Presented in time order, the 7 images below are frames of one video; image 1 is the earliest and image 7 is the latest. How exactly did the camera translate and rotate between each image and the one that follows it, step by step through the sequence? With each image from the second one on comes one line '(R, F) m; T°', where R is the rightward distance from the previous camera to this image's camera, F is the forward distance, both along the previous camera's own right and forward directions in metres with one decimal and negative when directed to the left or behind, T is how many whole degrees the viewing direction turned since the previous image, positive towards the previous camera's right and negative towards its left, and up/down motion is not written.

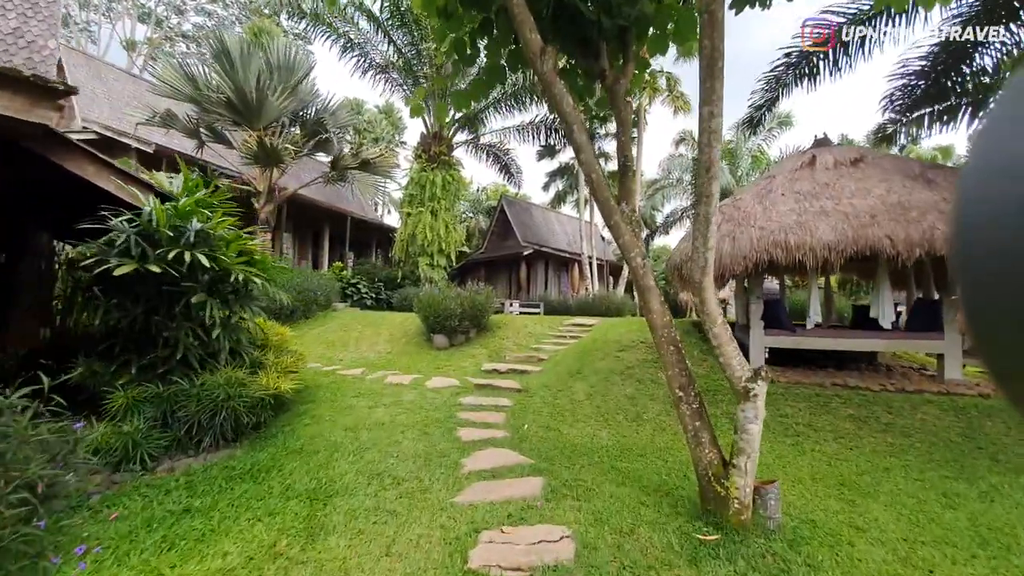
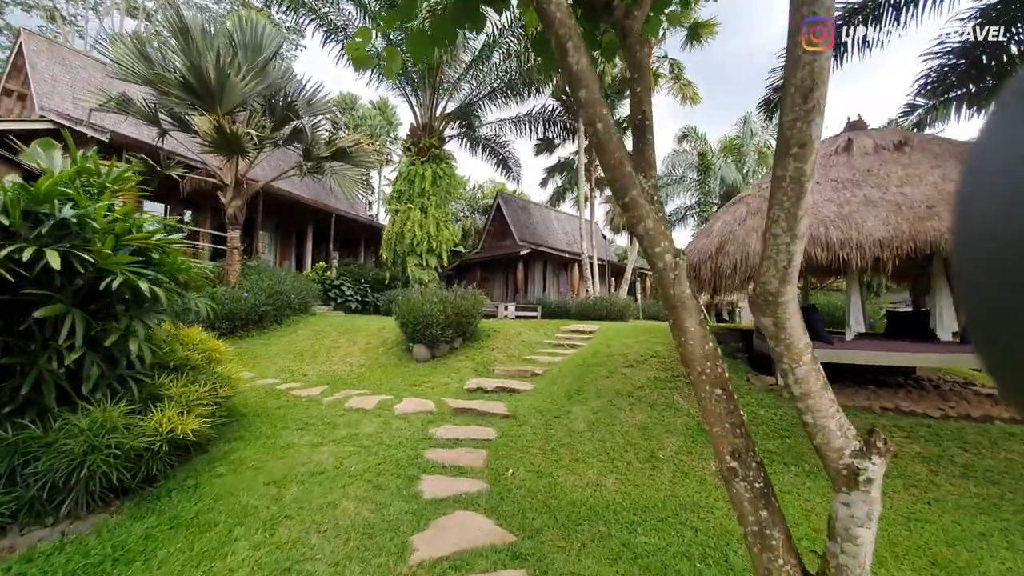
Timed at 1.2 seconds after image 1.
(+0.2, +0.9) m; 0°
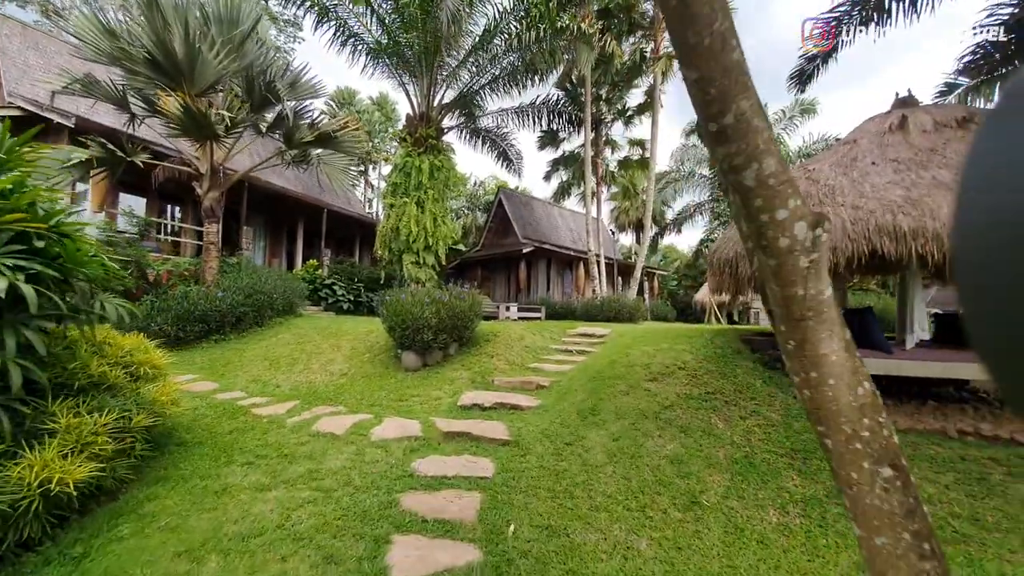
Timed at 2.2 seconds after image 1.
(0.0, +0.8) m; 0°
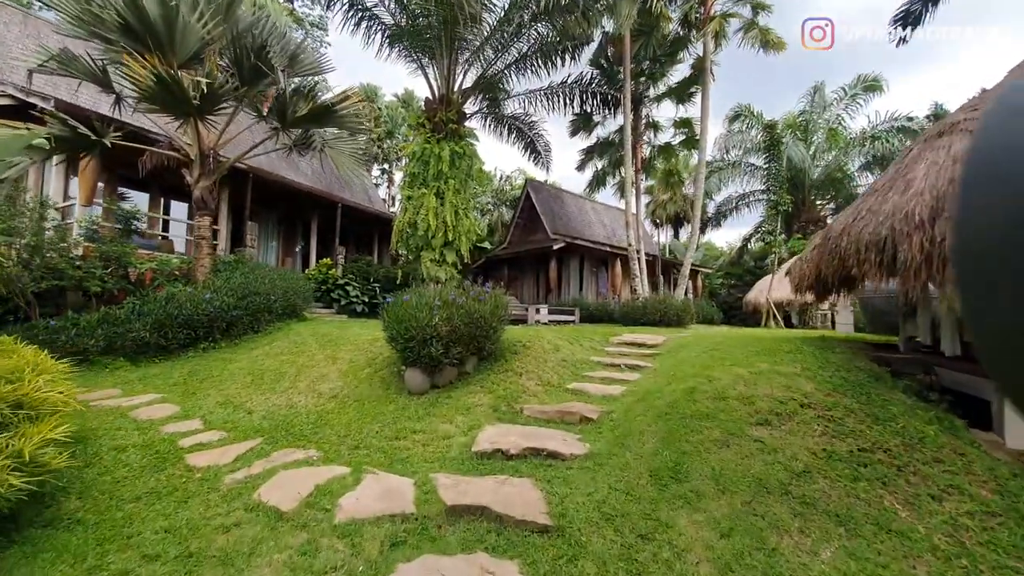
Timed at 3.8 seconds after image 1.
(-0.1, +1.3) m; -4°
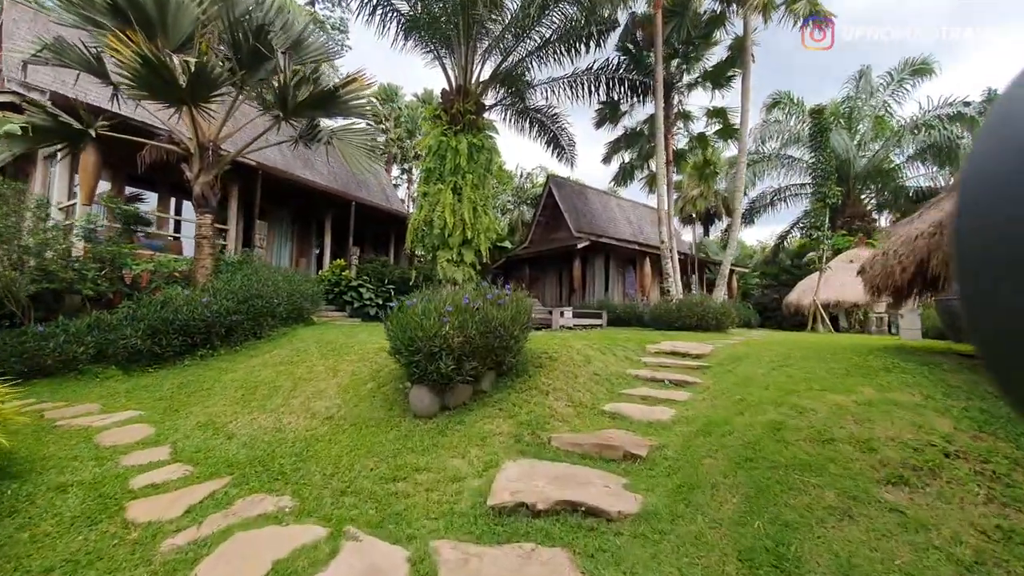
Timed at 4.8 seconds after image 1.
(0.0, +0.7) m; -3°
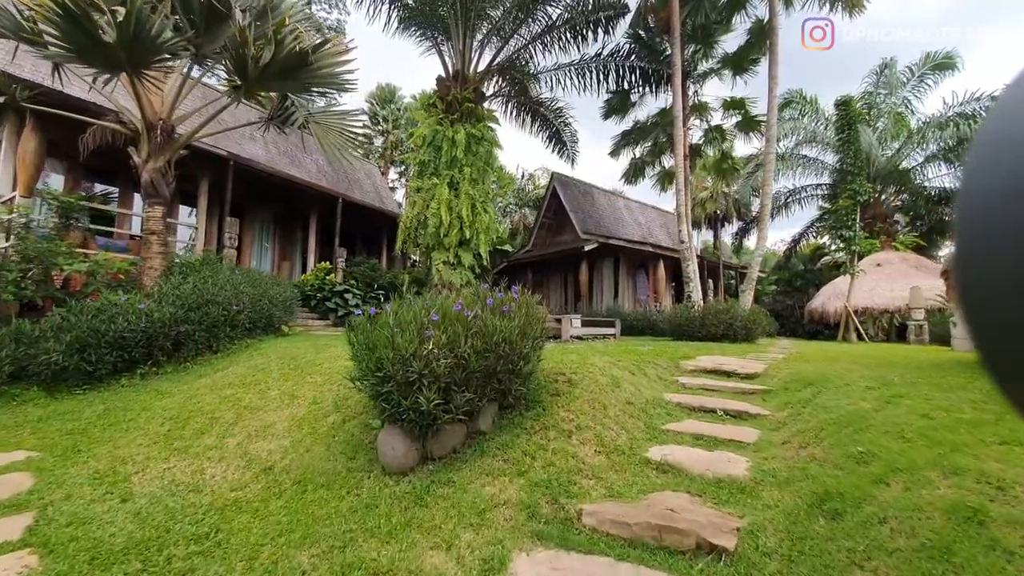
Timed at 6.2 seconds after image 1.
(-0.1, +1.0) m; 0°
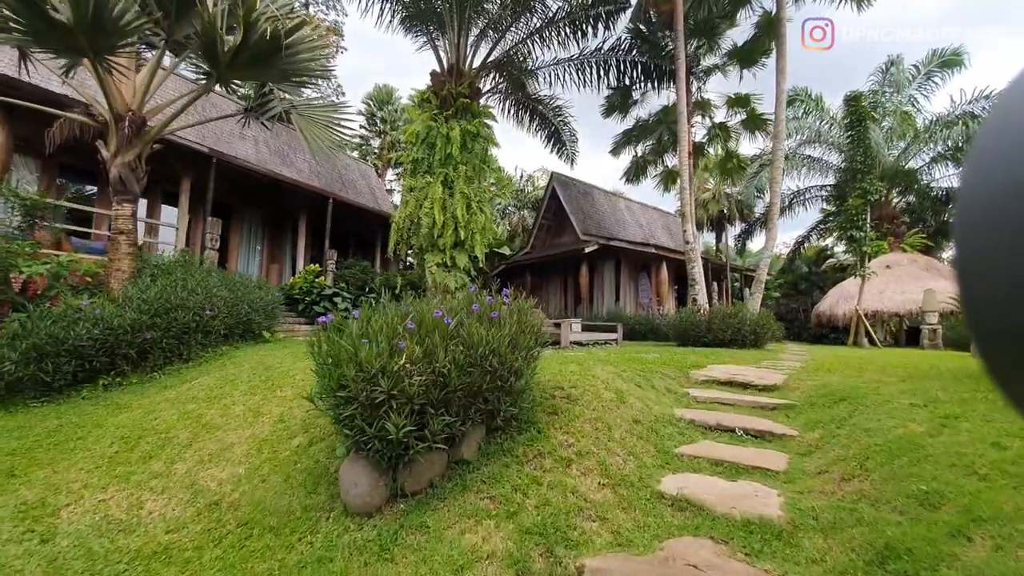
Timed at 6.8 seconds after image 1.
(+0.1, +0.4) m; 0°
